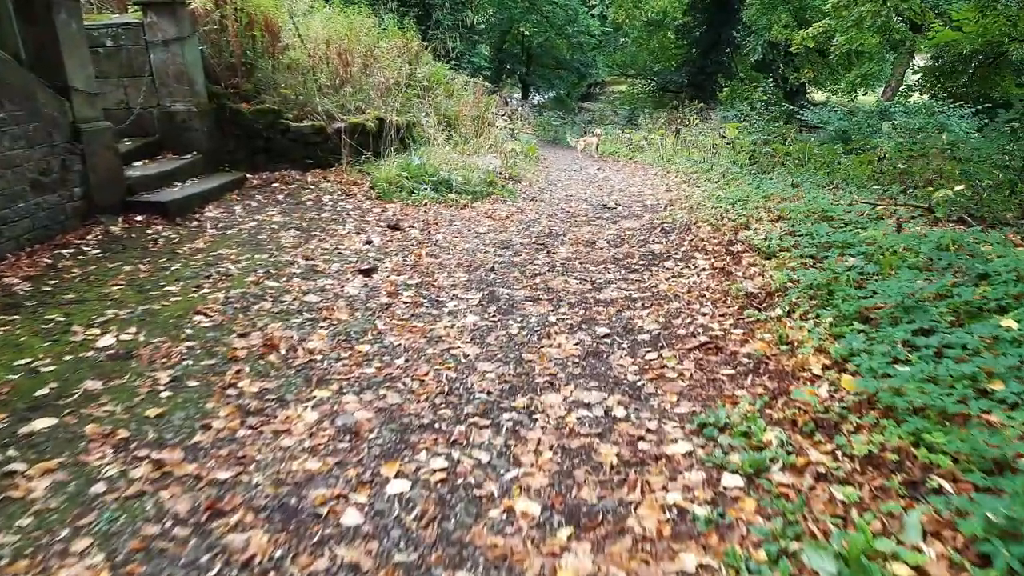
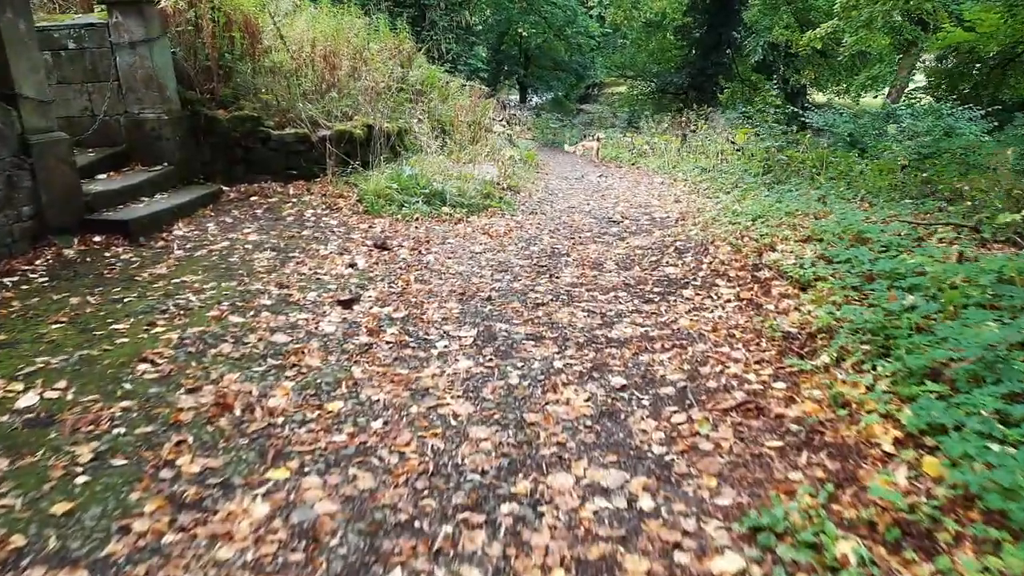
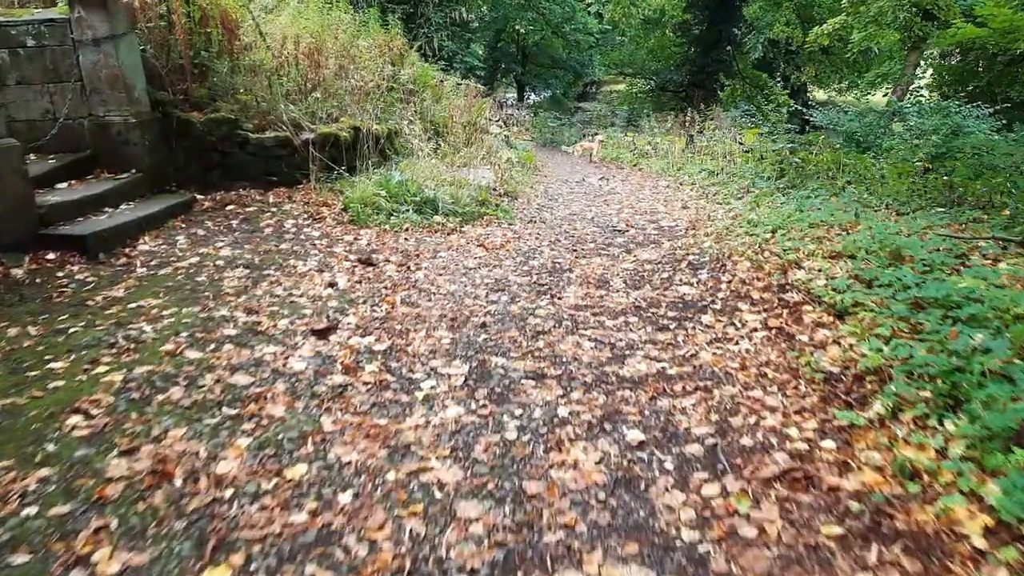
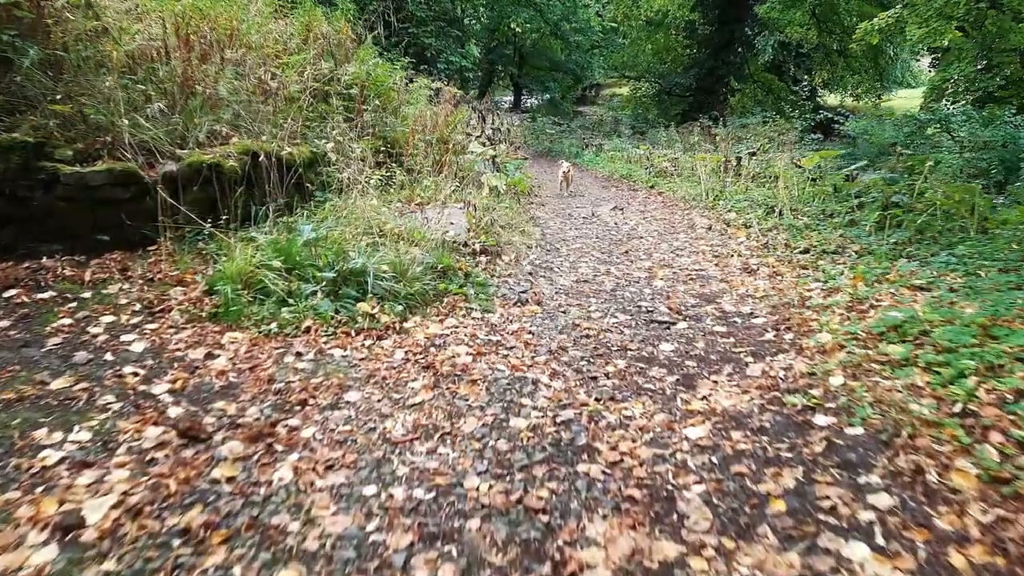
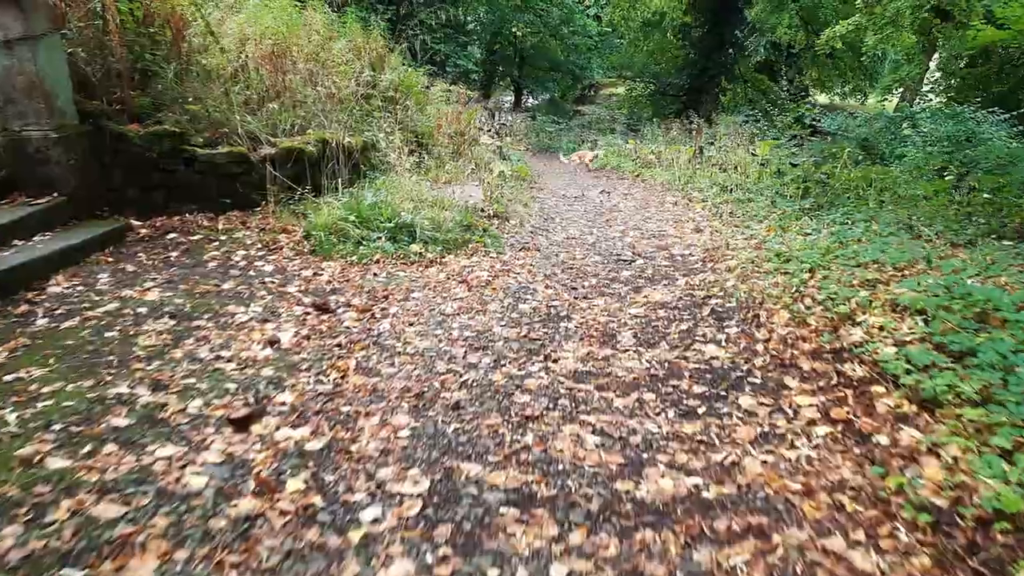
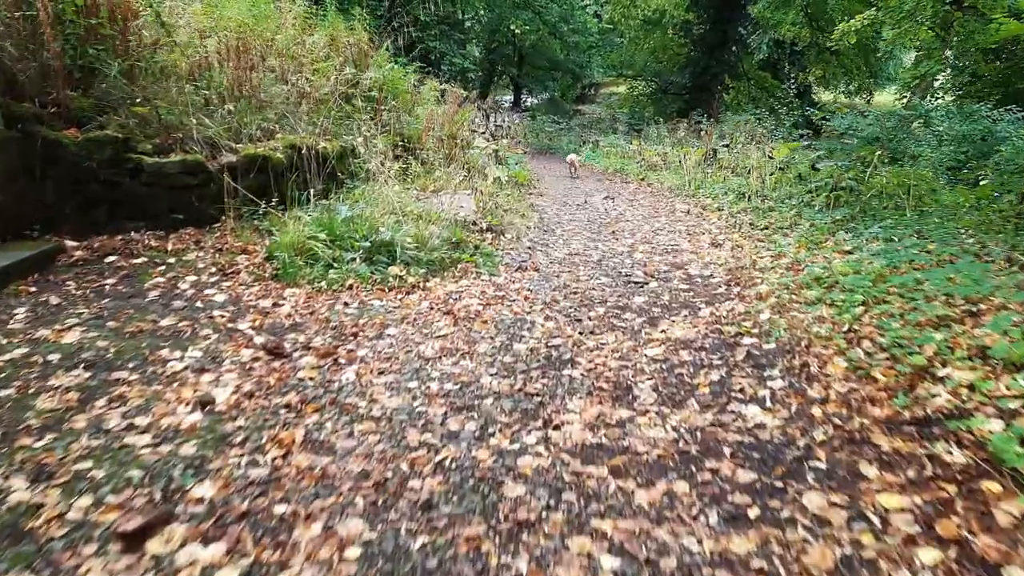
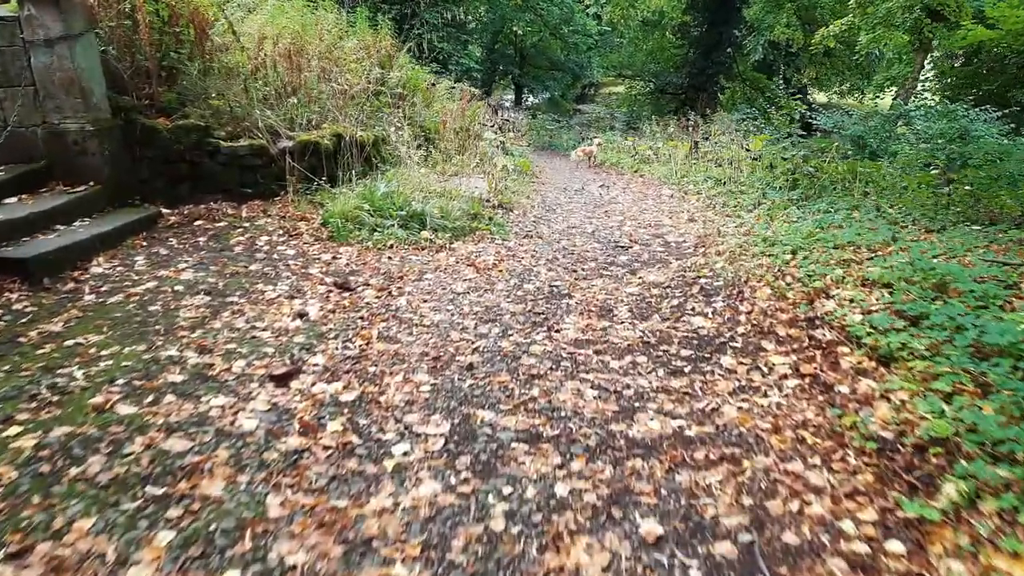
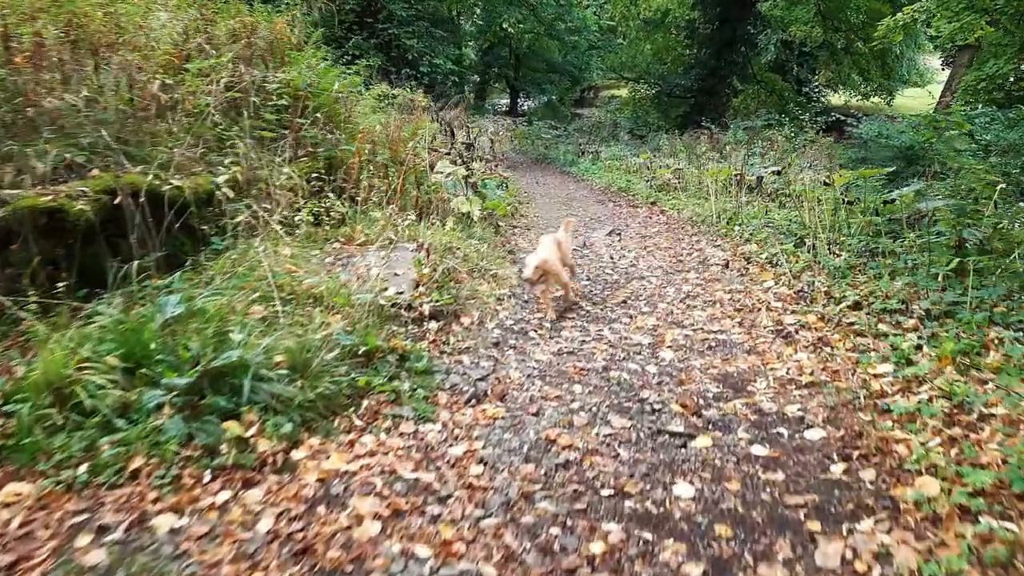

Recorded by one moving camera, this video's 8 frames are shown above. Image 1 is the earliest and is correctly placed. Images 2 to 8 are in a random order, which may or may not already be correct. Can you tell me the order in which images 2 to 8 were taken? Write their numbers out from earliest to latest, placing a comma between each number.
2, 3, 7, 5, 6, 4, 8
